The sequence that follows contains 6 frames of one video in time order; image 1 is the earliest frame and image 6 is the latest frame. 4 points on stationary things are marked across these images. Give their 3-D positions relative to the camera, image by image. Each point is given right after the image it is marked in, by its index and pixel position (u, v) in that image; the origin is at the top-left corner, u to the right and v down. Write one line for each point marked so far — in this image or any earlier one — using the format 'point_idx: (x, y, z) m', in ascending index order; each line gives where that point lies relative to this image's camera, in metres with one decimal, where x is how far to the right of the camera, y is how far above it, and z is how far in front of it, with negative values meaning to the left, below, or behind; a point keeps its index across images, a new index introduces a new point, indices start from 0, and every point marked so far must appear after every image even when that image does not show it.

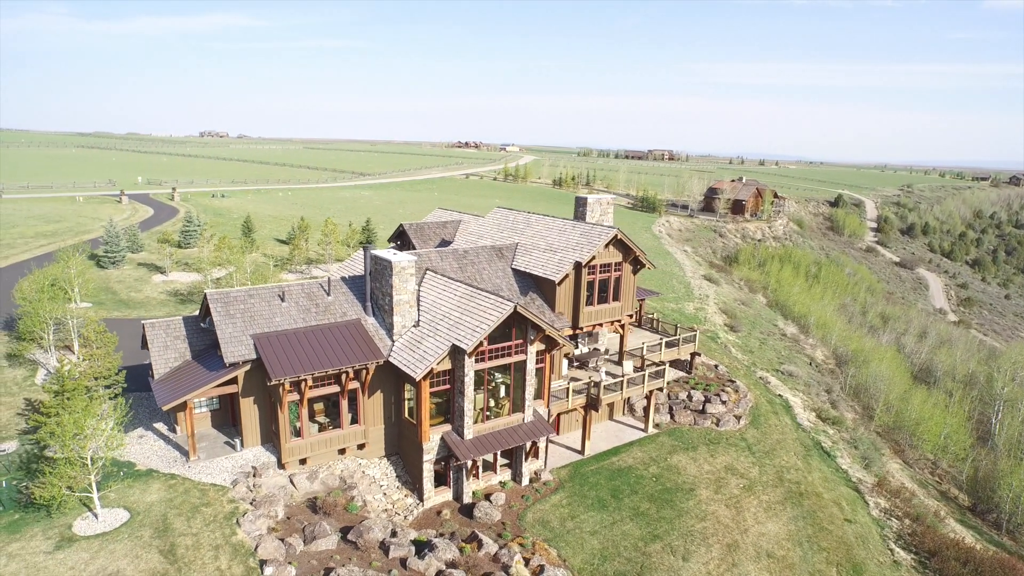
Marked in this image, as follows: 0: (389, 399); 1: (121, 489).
0: (-4.3, -3.9, +19.8) m
1: (-11.2, -5.7, +16.0) m
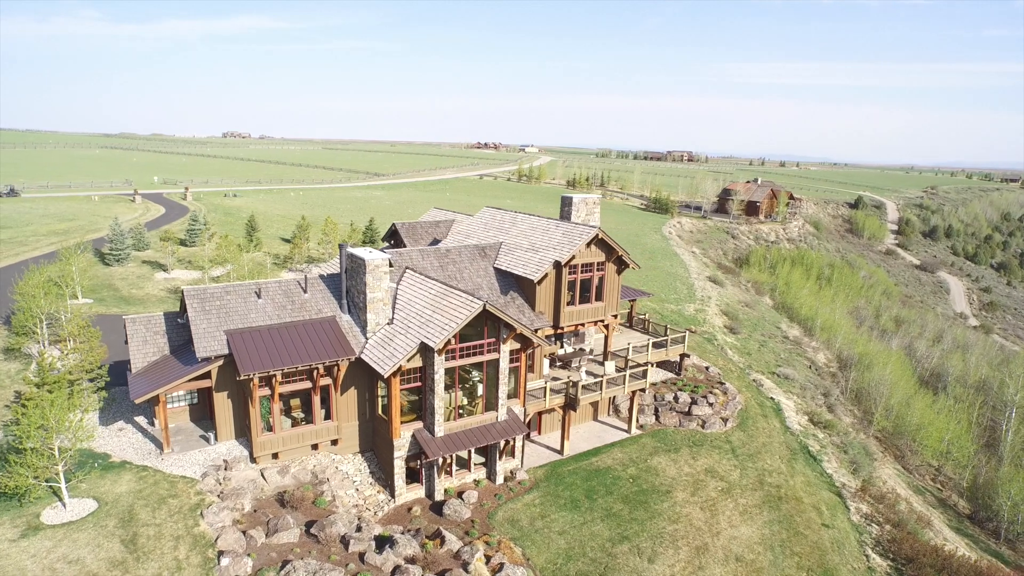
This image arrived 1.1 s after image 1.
0: (-5.2, -3.8, +20.0) m
1: (-12.3, -5.6, +16.4) m
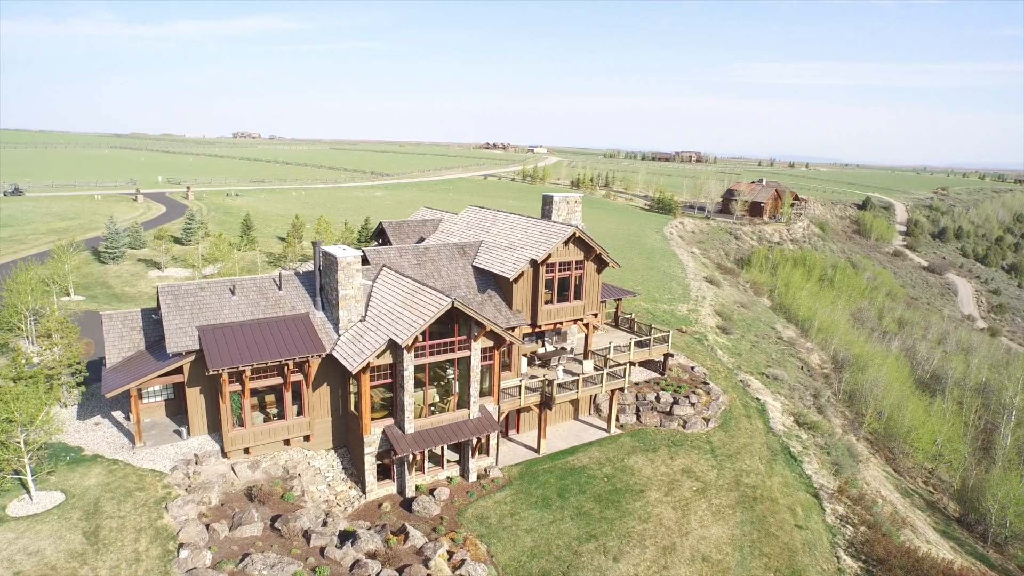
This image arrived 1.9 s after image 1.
0: (-6.2, -3.7, +20.1) m
1: (-13.3, -5.5, +16.6) m
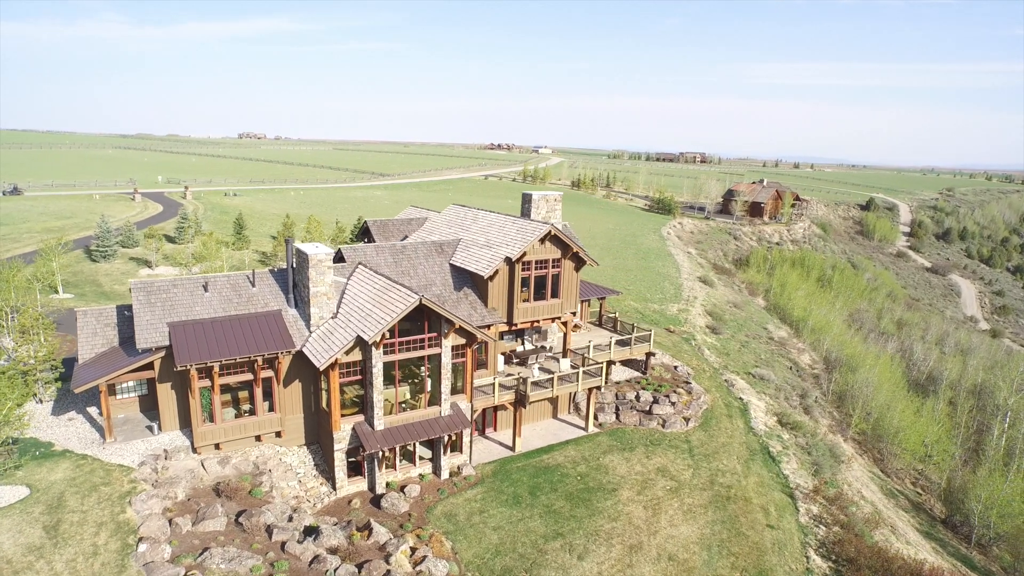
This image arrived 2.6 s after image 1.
0: (-7.3, -3.6, +20.2) m
1: (-14.4, -5.4, +16.8) m
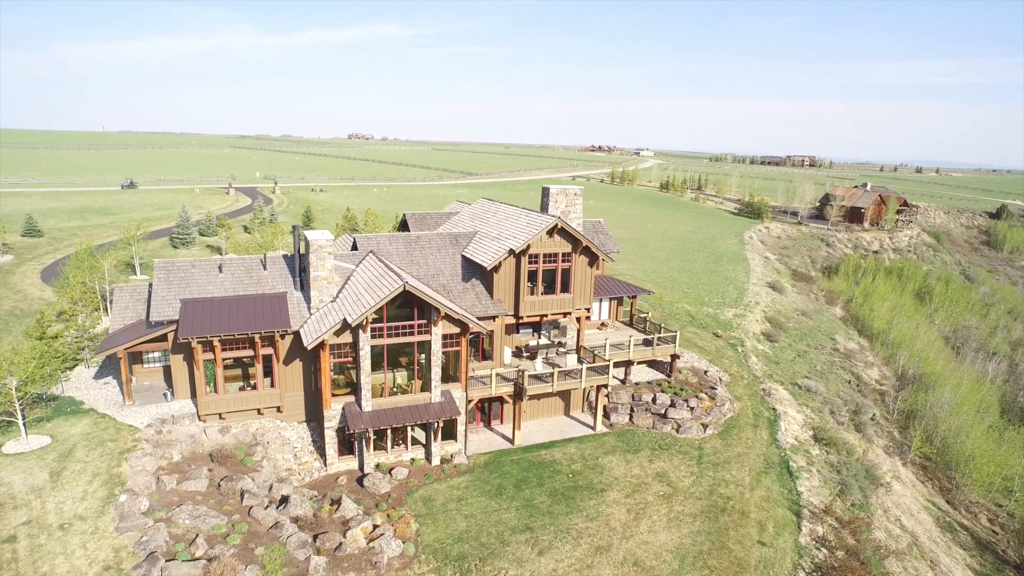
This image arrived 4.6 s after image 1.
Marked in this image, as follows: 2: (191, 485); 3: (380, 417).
0: (-7.7, -3.0, +21.2) m
1: (-15.3, -4.5, +18.9) m
2: (-9.5, -5.8, +16.7) m
3: (-4.7, -4.5, +19.9) m
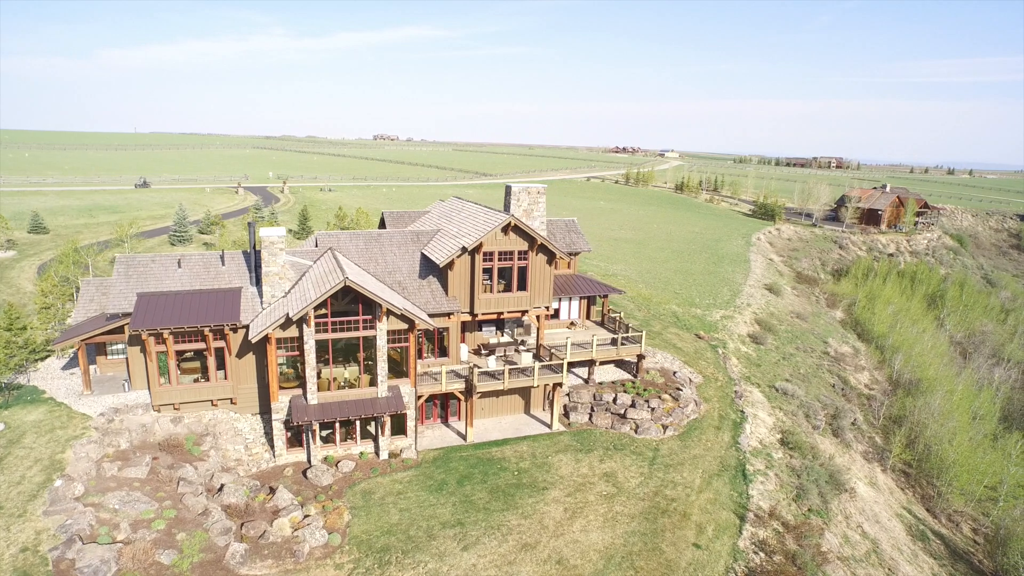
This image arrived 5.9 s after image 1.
0: (-9.7, -2.8, +21.7) m
1: (-17.4, -4.2, +19.7) m
2: (-11.7, -5.6, +17.2) m
3: (-6.7, -4.4, +20.3) m
